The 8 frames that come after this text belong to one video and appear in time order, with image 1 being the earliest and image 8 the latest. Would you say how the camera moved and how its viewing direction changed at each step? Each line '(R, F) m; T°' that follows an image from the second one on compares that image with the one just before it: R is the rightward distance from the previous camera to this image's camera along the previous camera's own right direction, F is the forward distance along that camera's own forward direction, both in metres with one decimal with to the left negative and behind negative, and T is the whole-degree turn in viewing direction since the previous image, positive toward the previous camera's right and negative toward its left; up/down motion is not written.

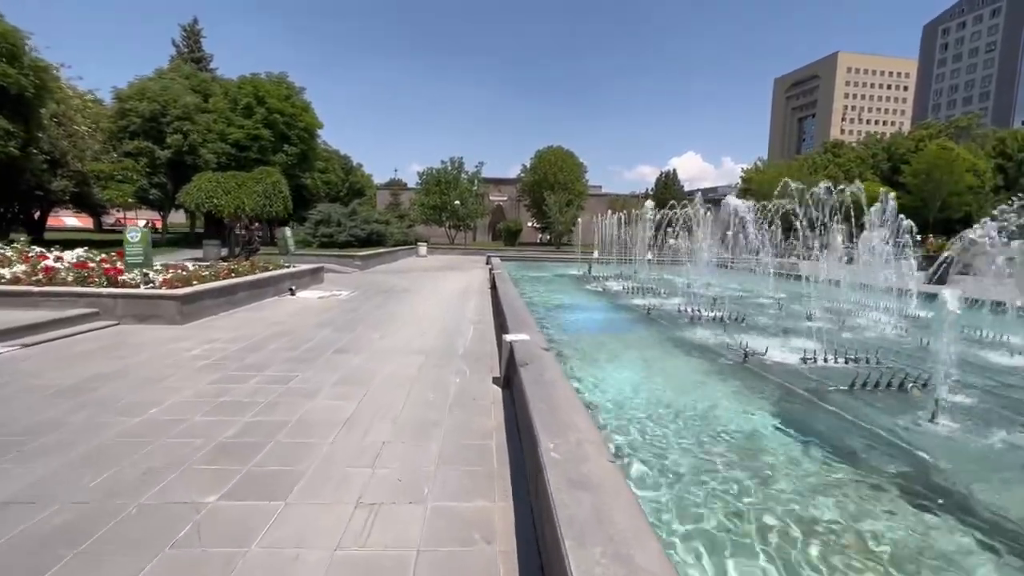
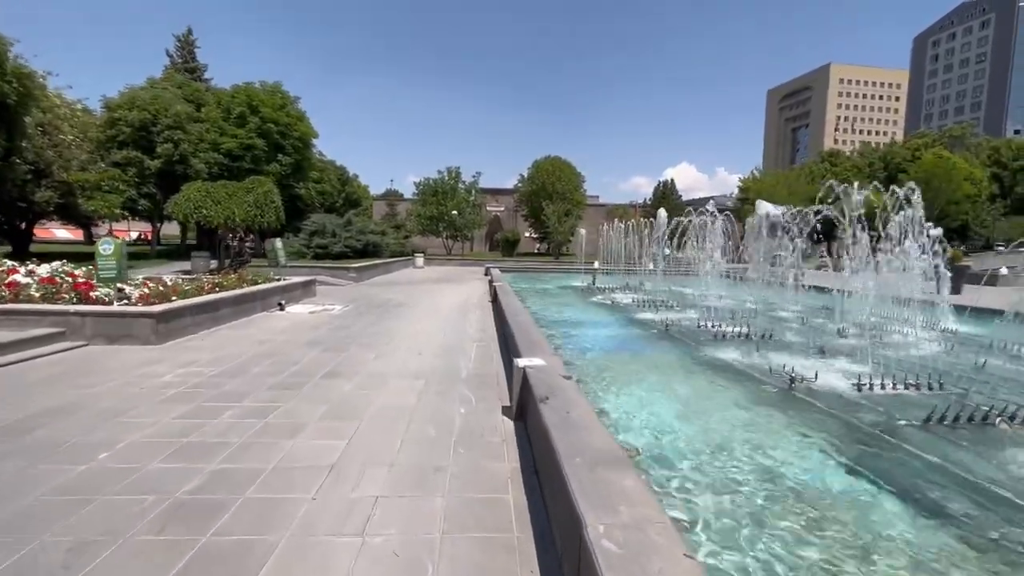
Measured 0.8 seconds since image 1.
(-0.2, +0.6) m; 0°
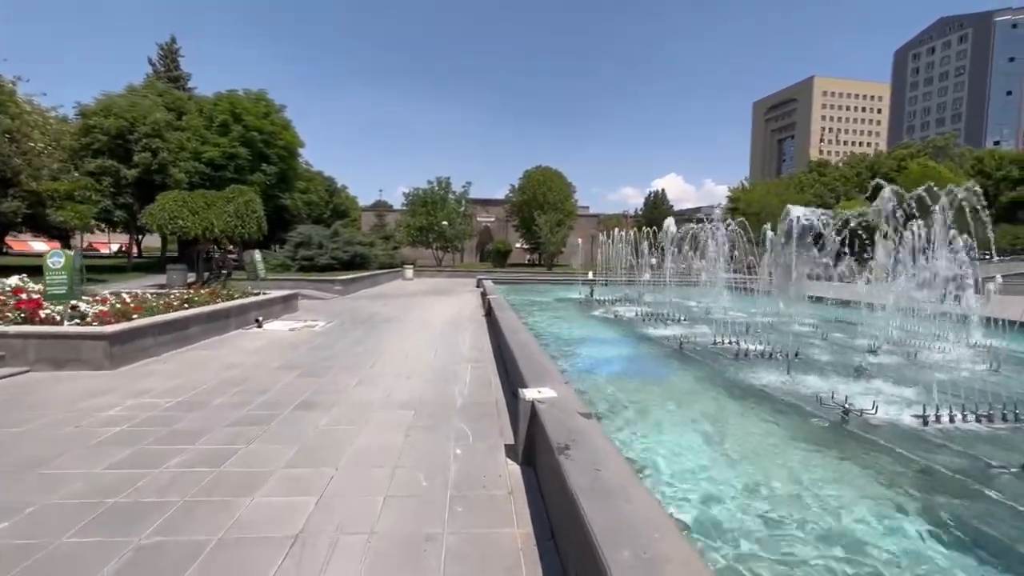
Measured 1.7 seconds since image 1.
(-0.1, +0.7) m; +1°
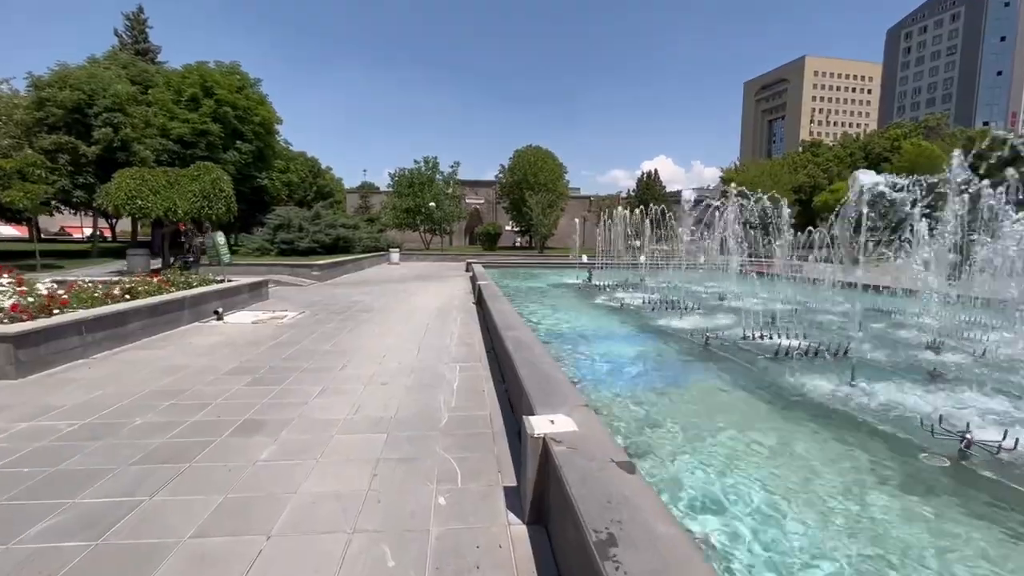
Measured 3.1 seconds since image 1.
(-0.1, +1.1) m; +1°
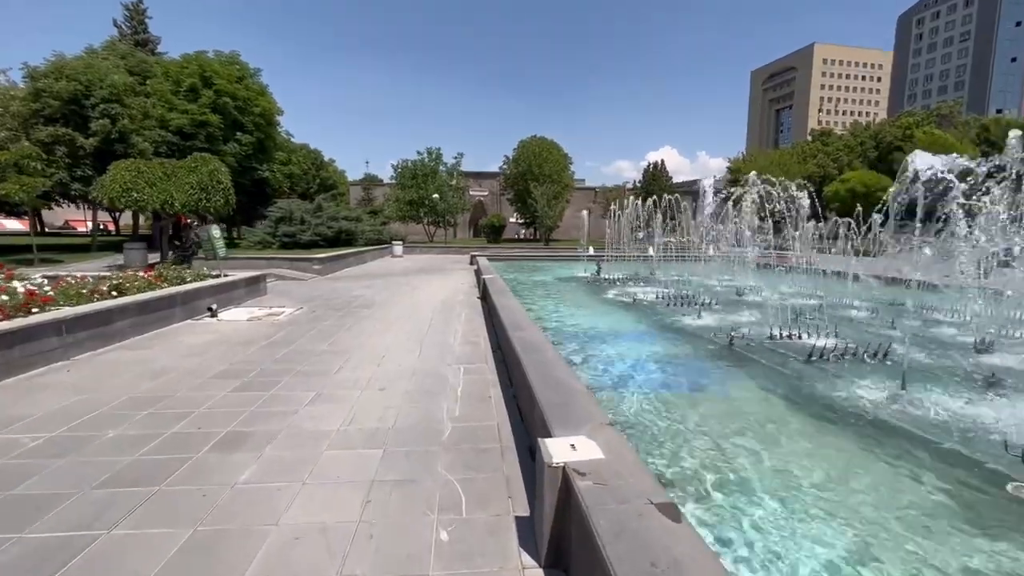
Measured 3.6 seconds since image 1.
(0.0, +0.4) m; -1°
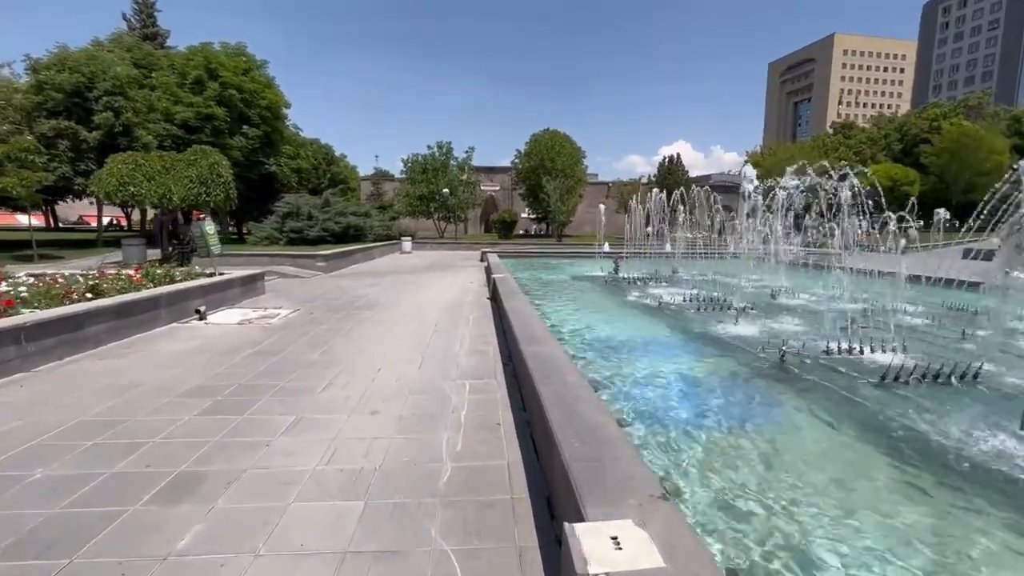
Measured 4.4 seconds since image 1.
(0.0, +0.8) m; -1°
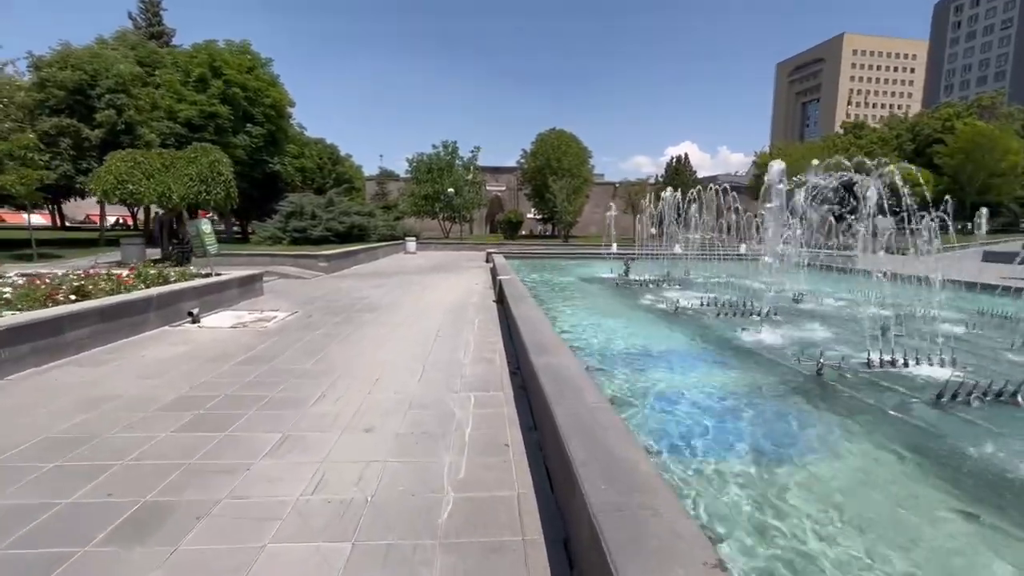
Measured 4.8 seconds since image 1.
(0.0, +0.4) m; -1°
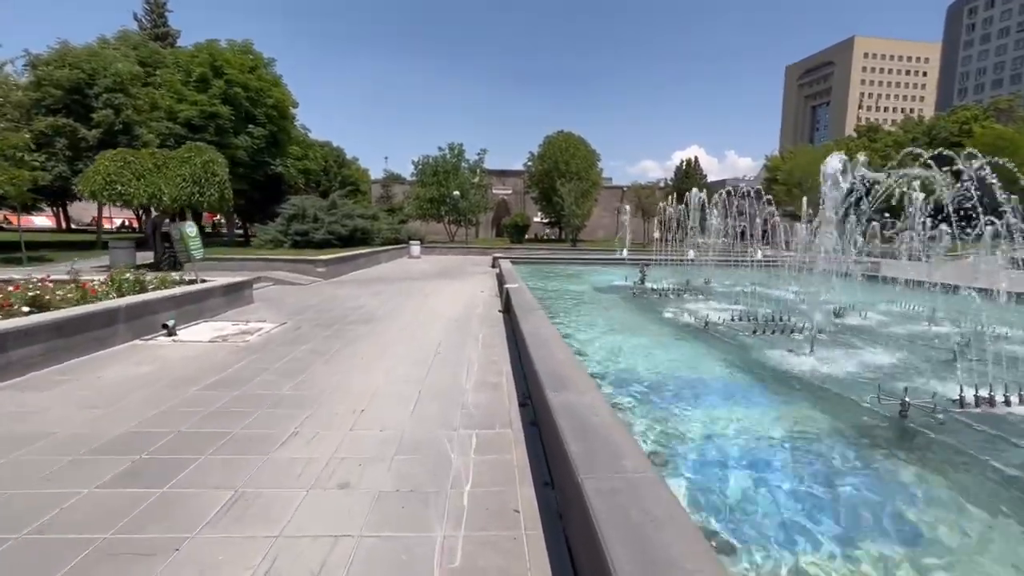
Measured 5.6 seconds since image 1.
(0.0, +0.8) m; -1°
